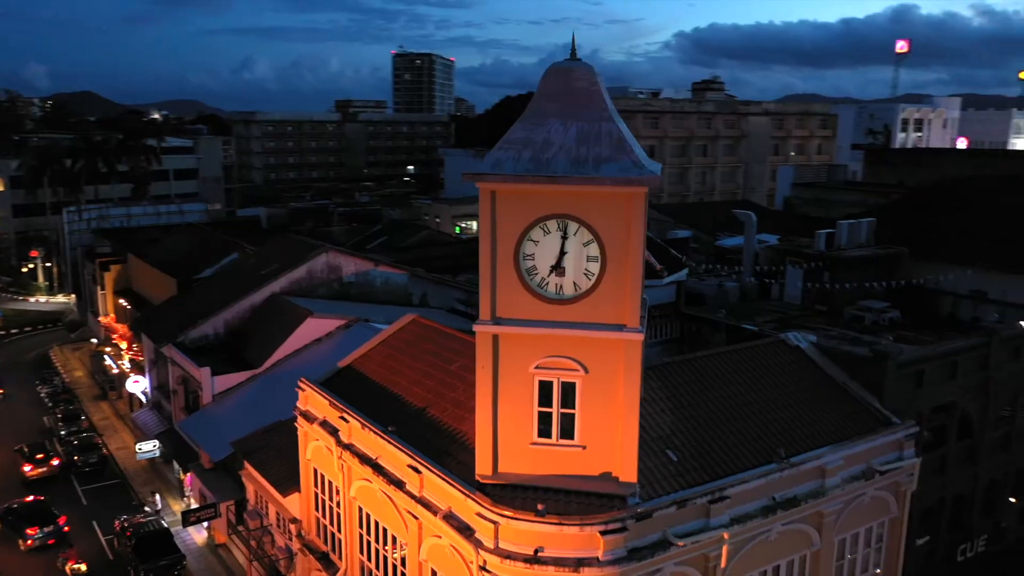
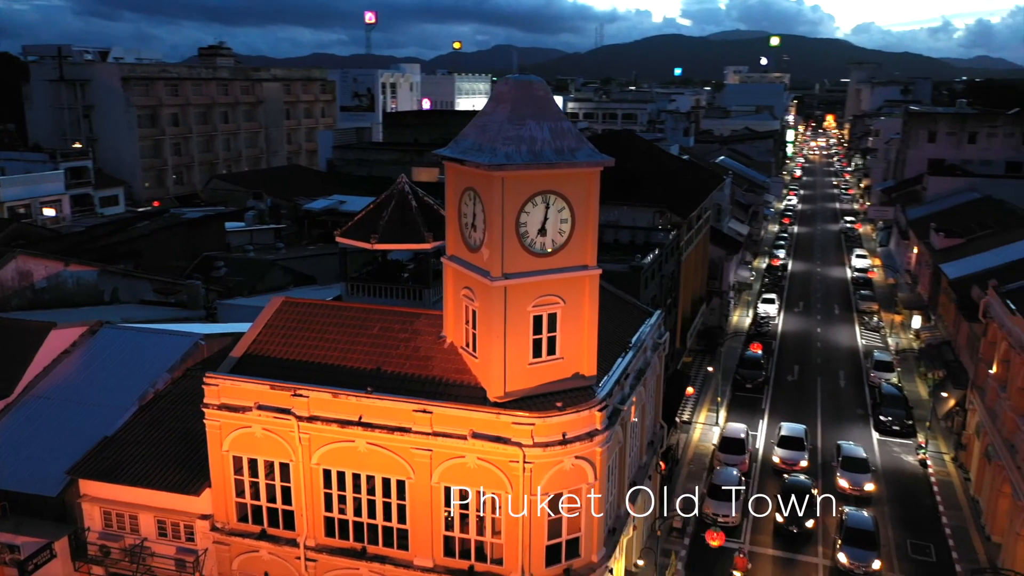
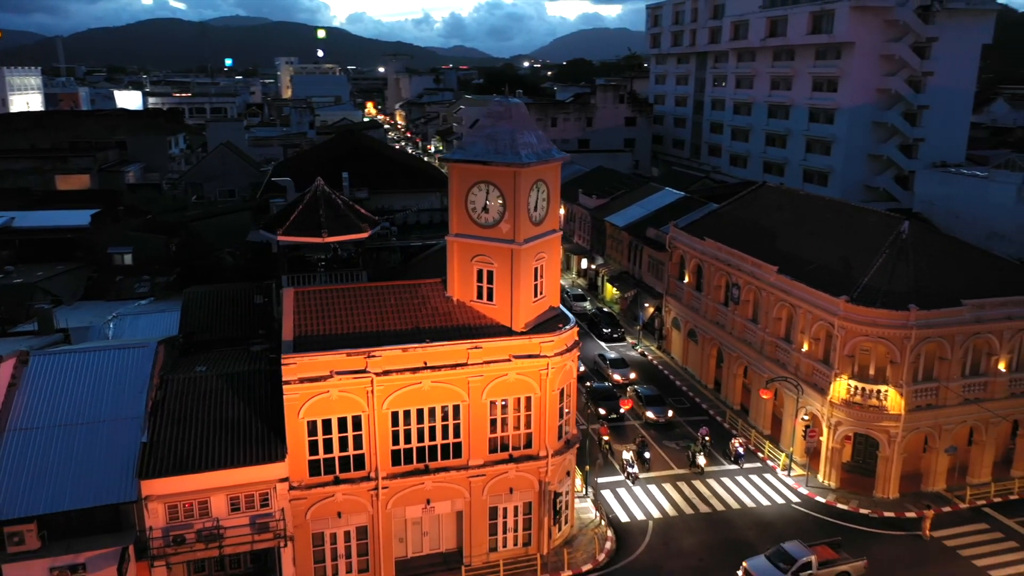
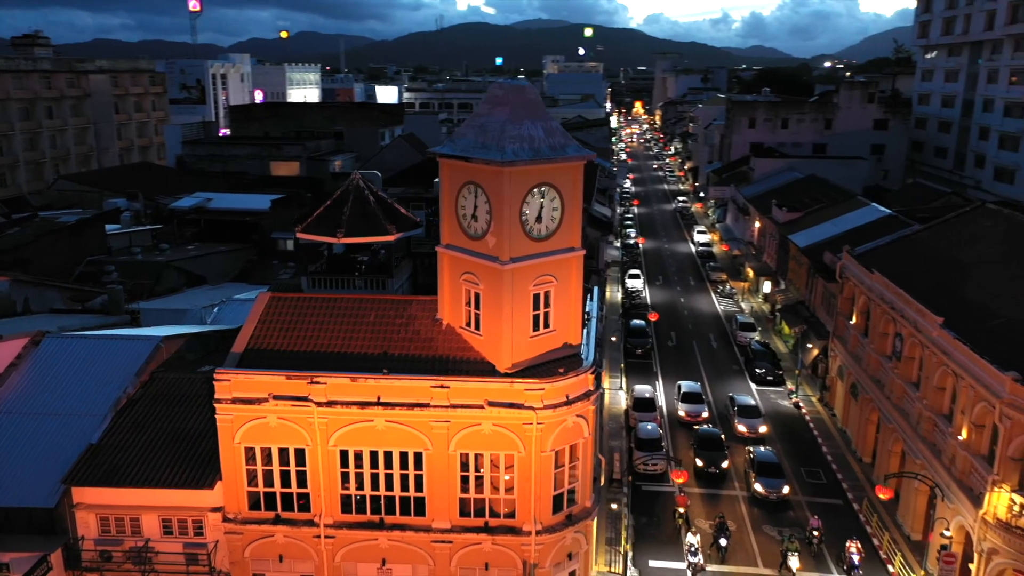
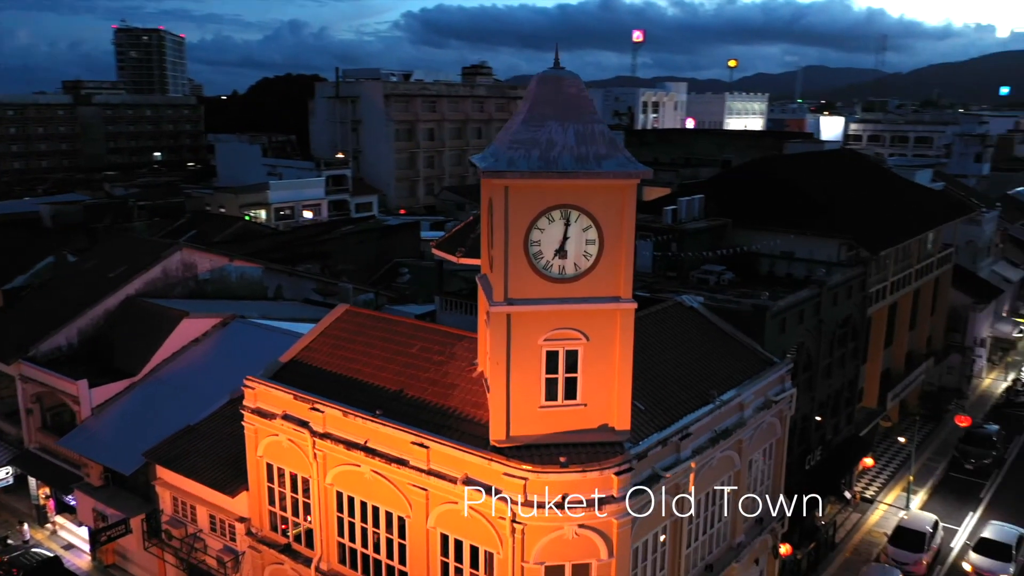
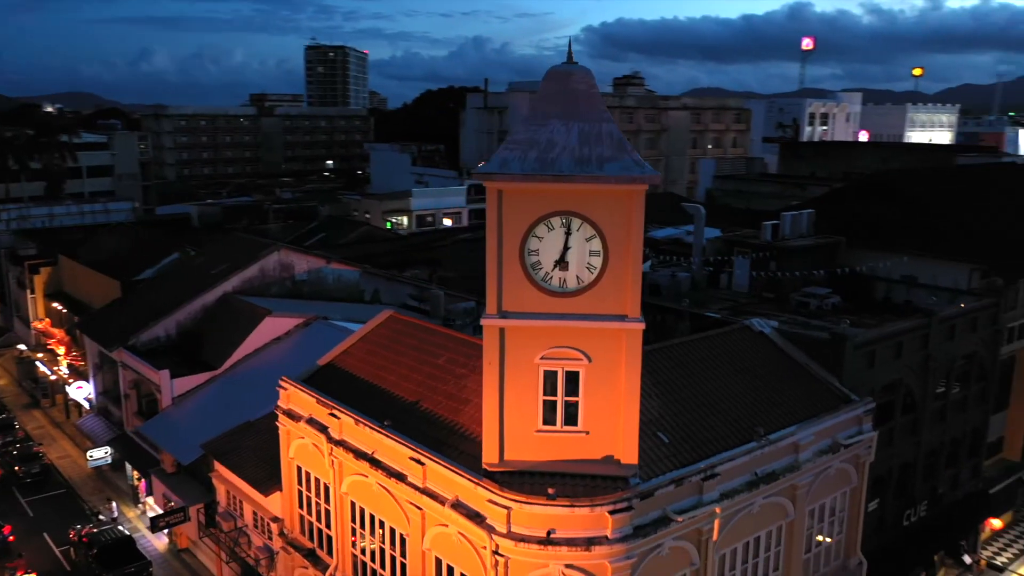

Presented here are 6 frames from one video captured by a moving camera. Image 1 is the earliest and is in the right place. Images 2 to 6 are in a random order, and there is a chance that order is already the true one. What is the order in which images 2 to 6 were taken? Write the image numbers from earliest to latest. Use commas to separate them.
6, 5, 2, 4, 3
